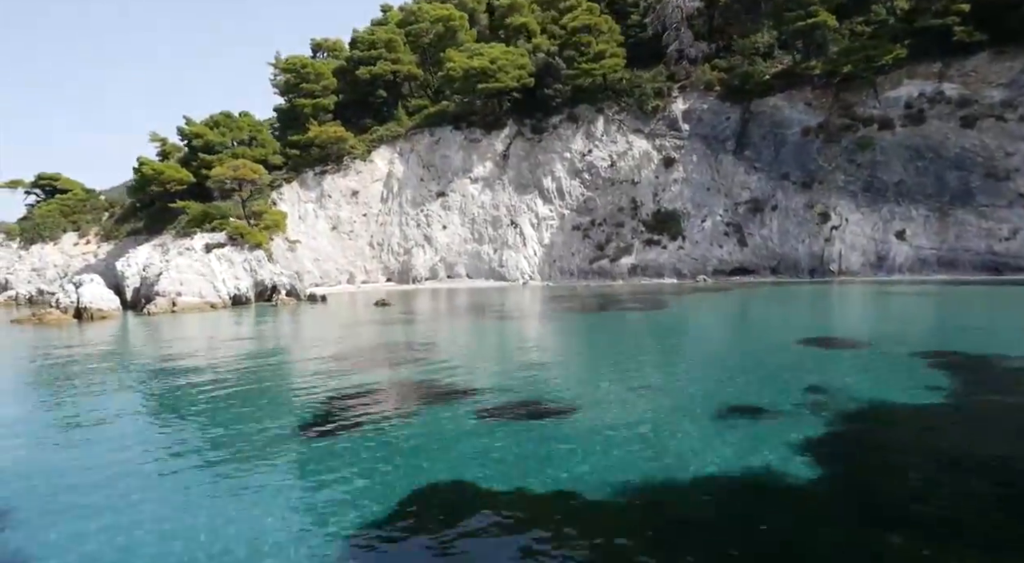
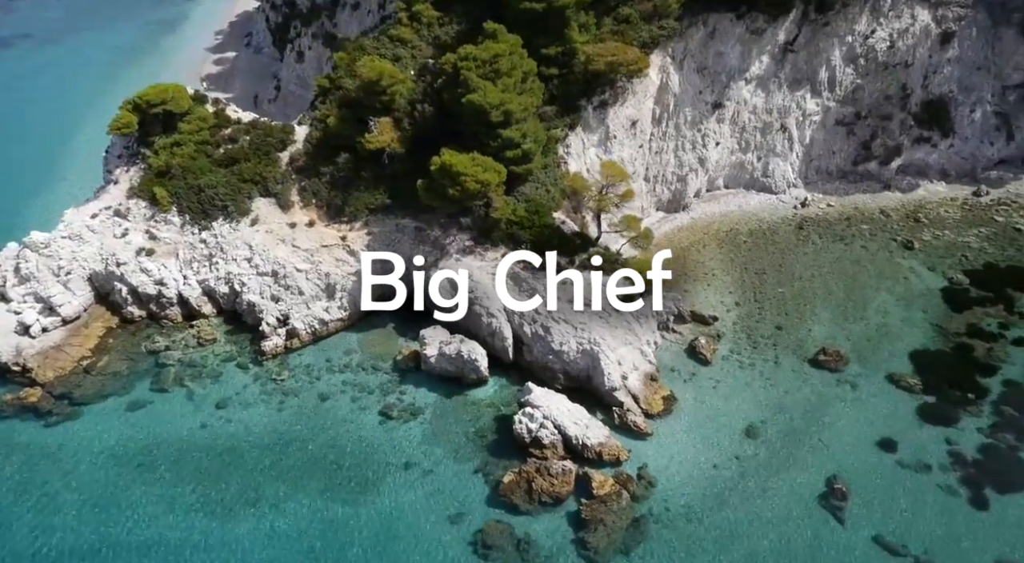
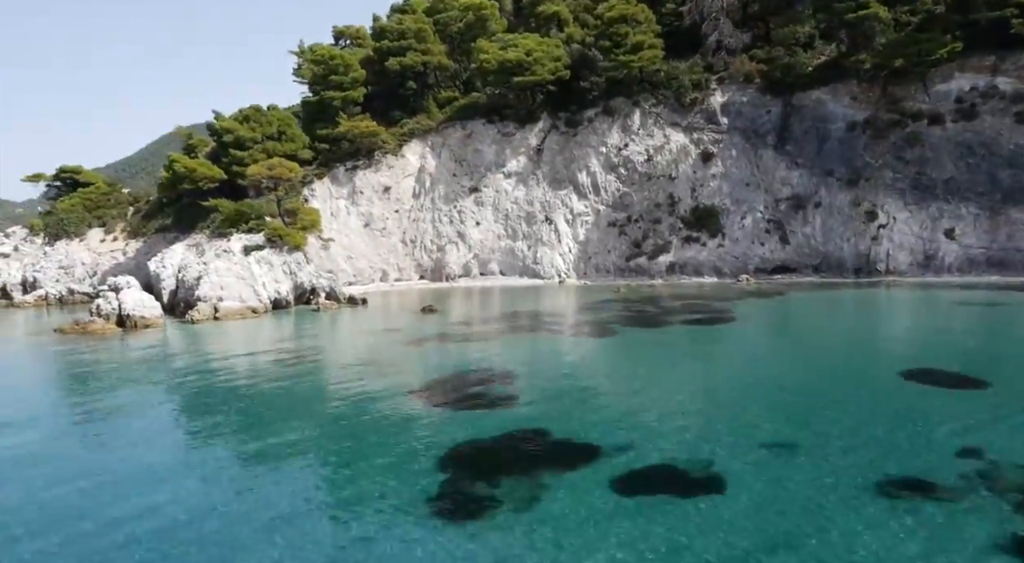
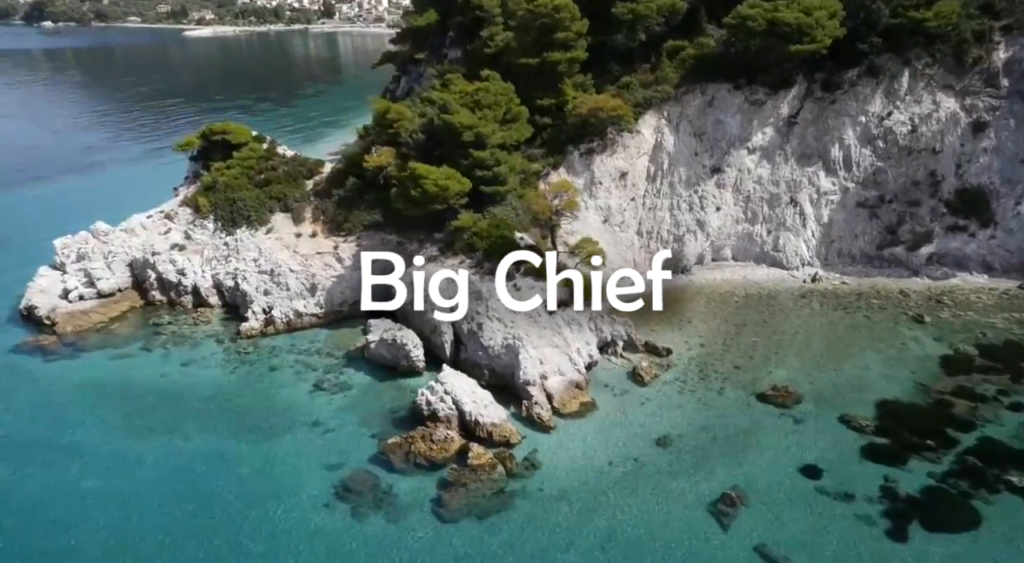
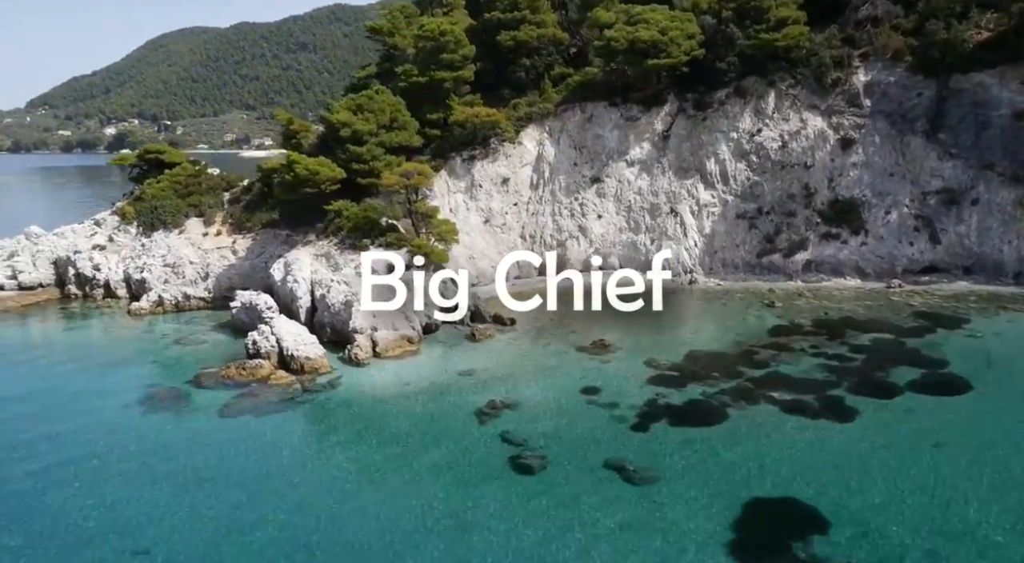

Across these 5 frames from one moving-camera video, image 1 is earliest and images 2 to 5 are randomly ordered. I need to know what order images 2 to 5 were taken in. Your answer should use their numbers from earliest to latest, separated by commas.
3, 5, 4, 2
